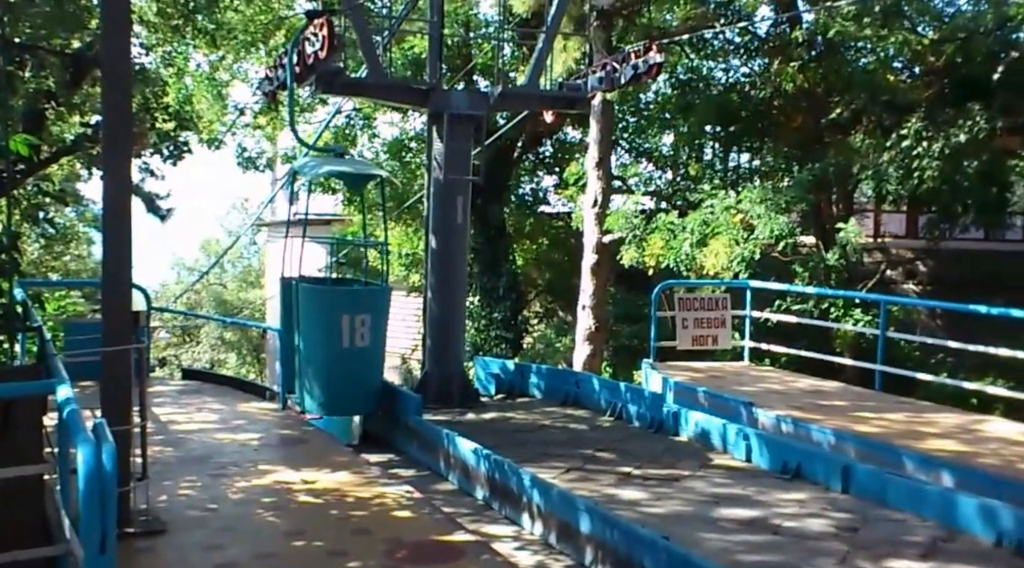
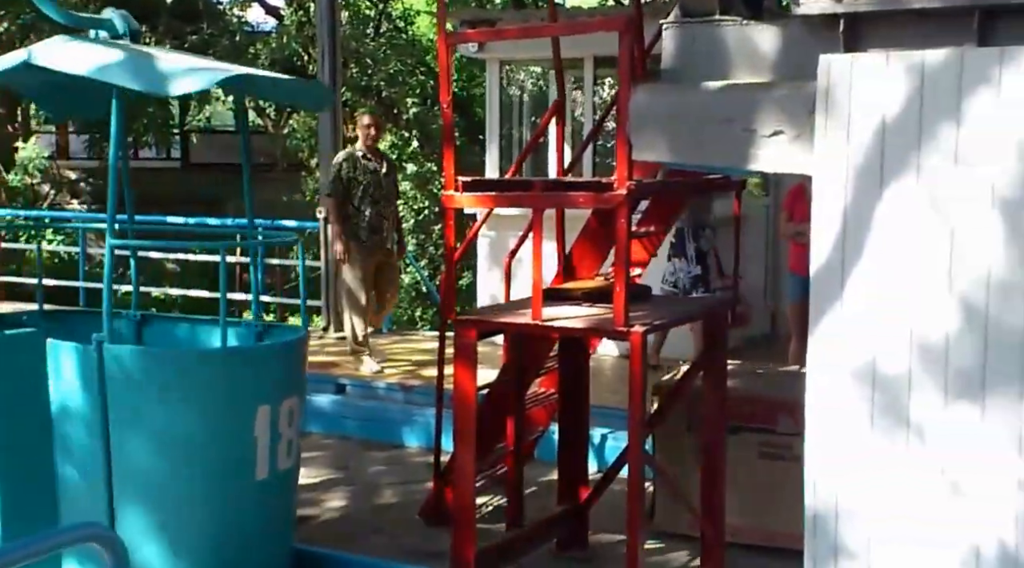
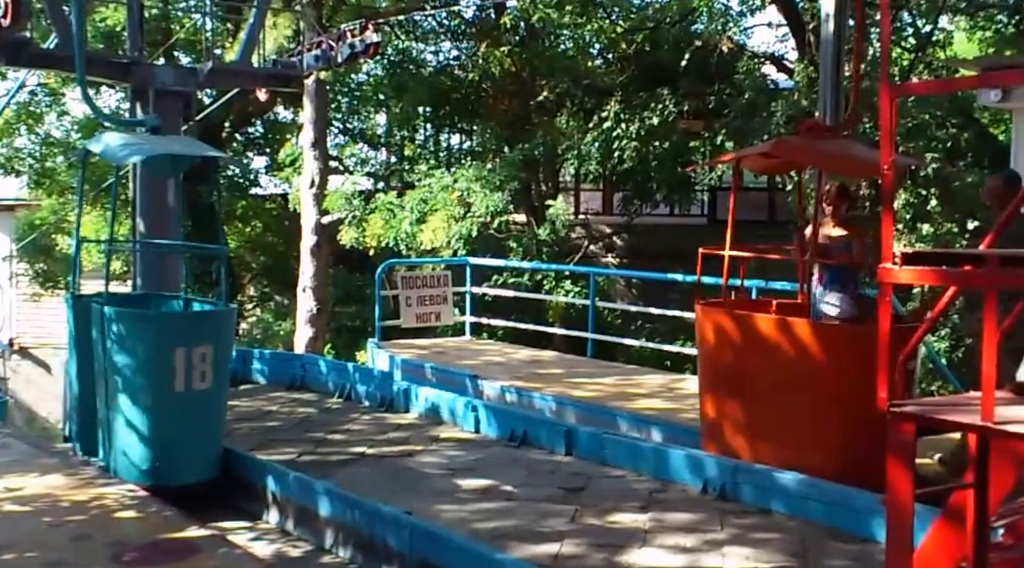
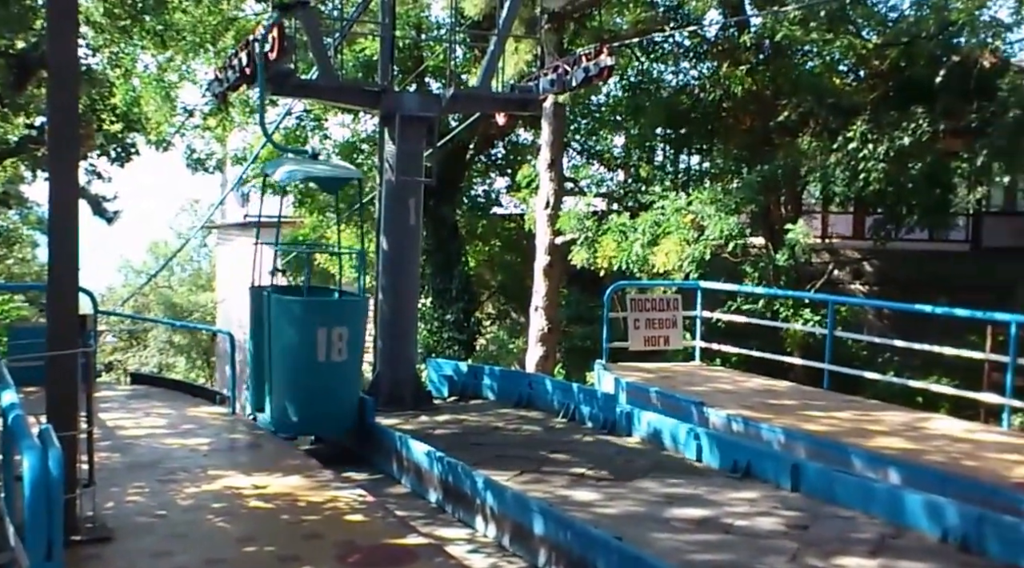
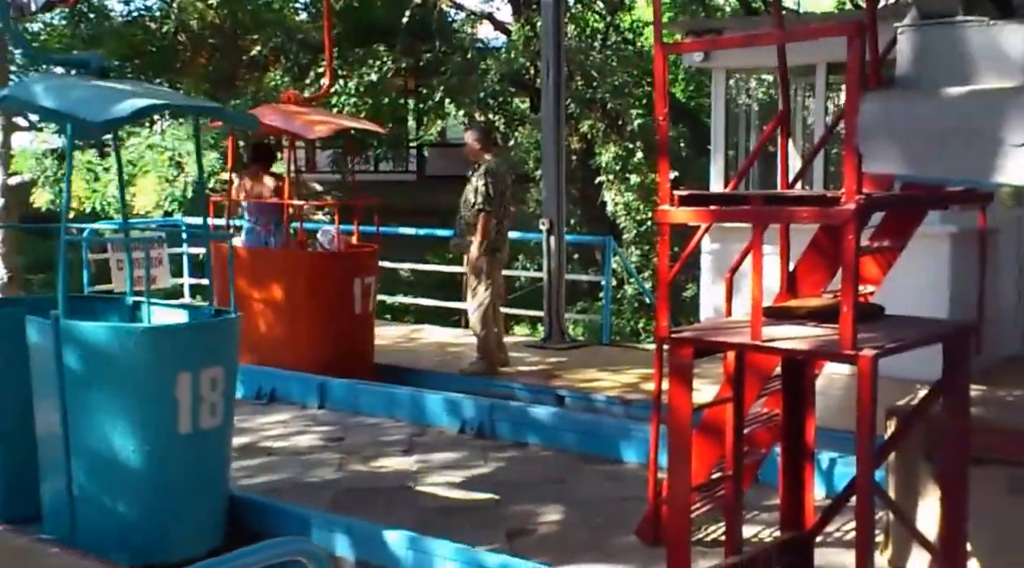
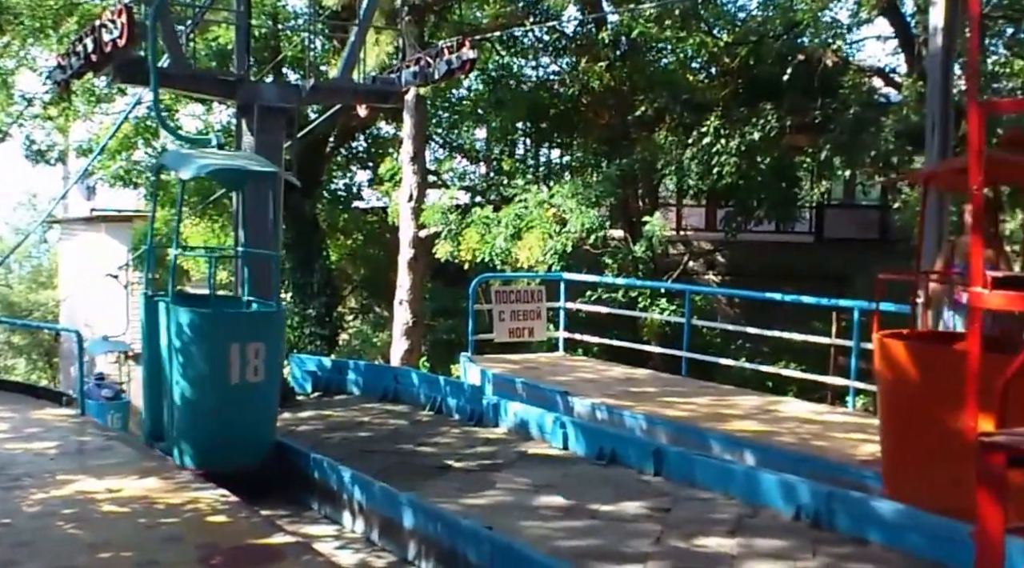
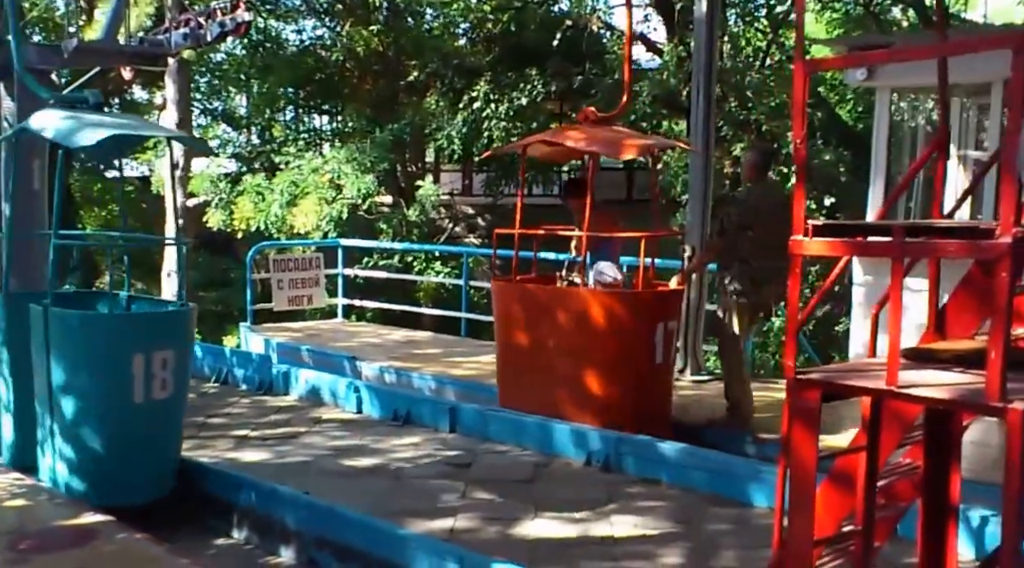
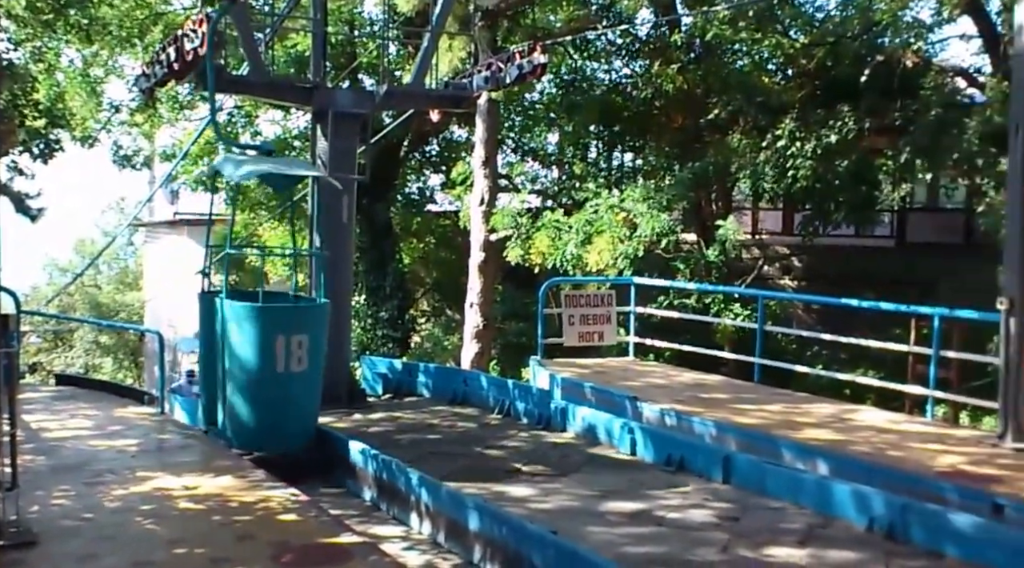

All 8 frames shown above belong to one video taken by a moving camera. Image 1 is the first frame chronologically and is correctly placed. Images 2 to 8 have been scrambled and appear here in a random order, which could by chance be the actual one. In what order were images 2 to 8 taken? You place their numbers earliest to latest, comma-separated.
4, 8, 6, 3, 7, 5, 2
